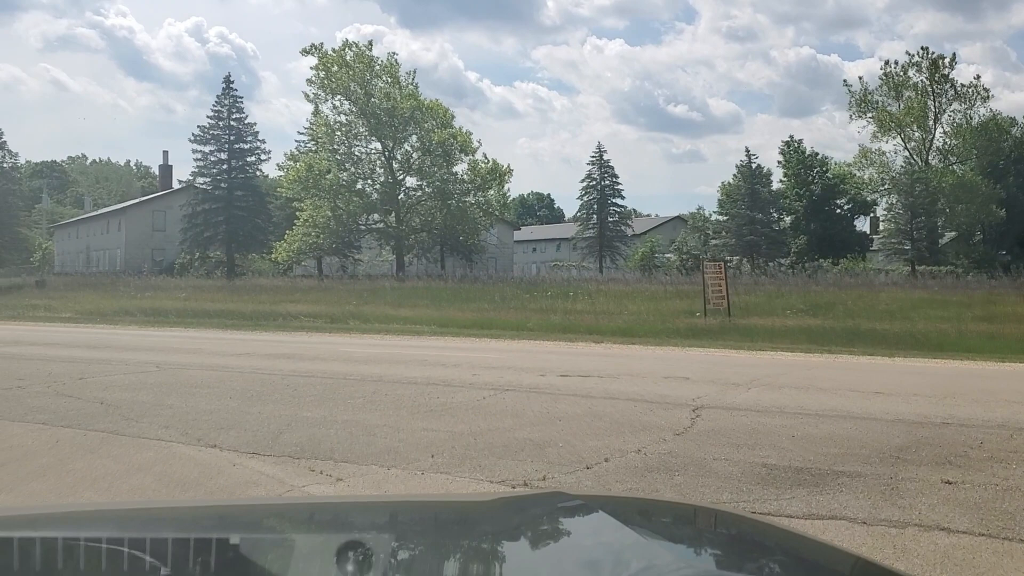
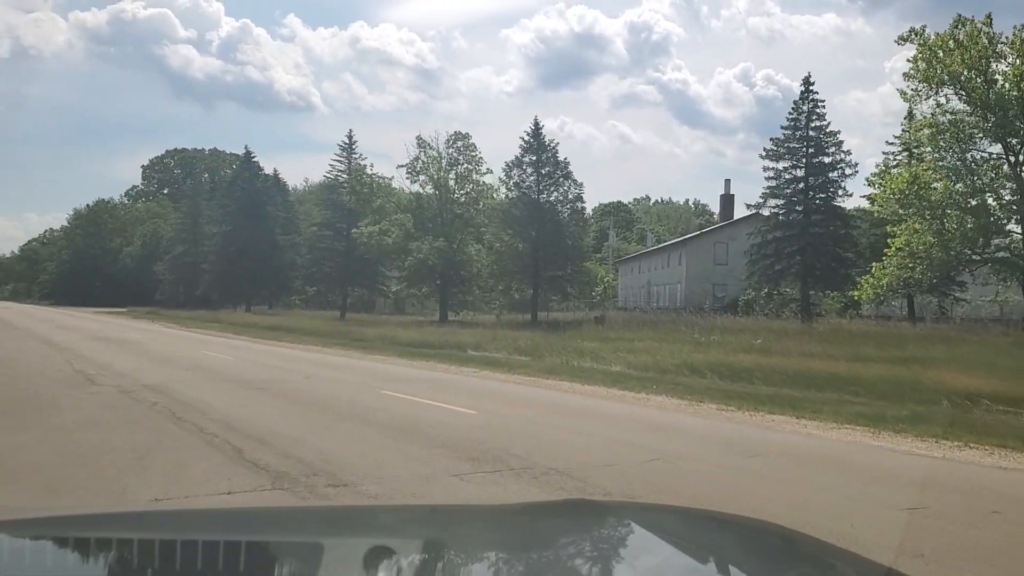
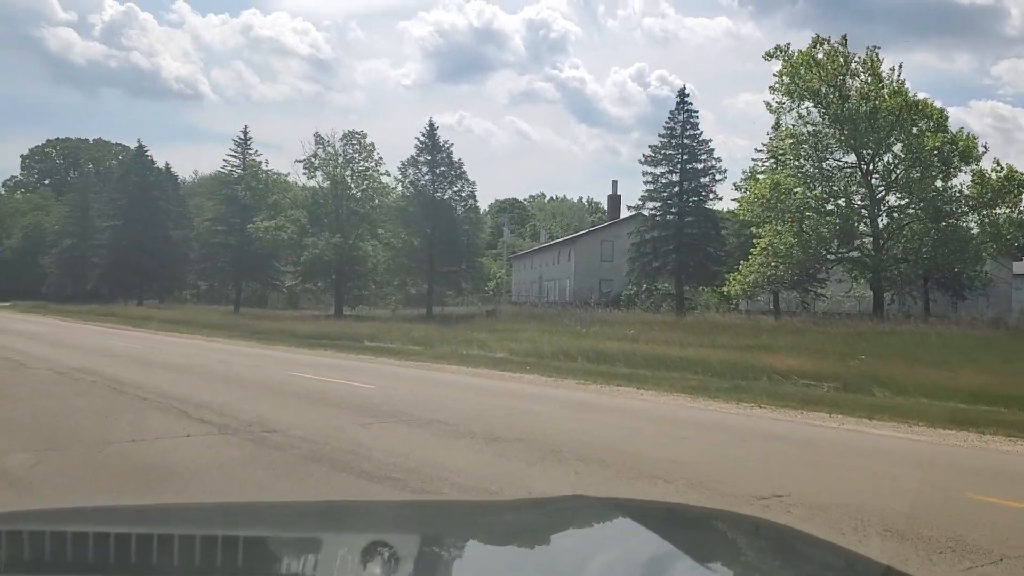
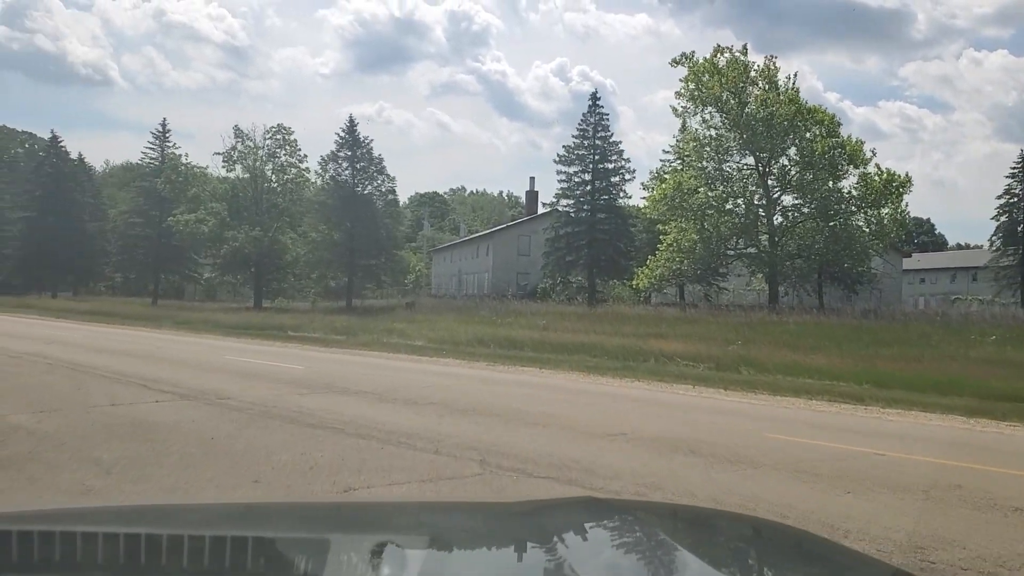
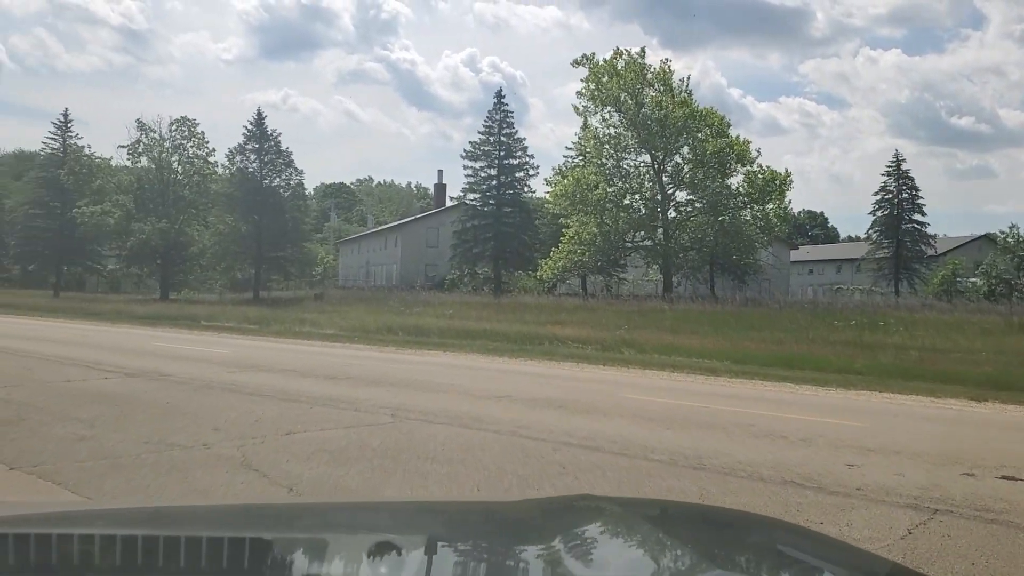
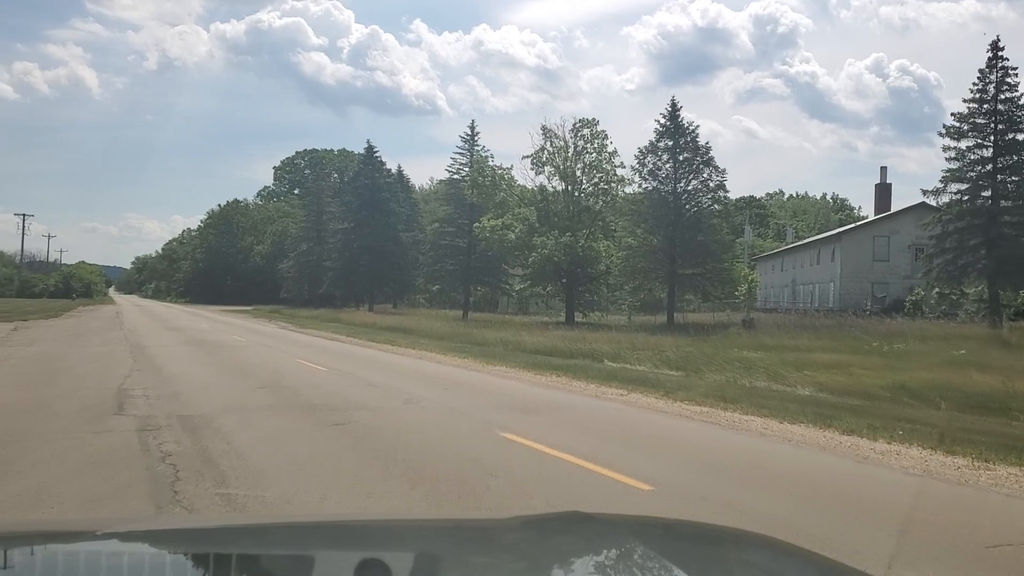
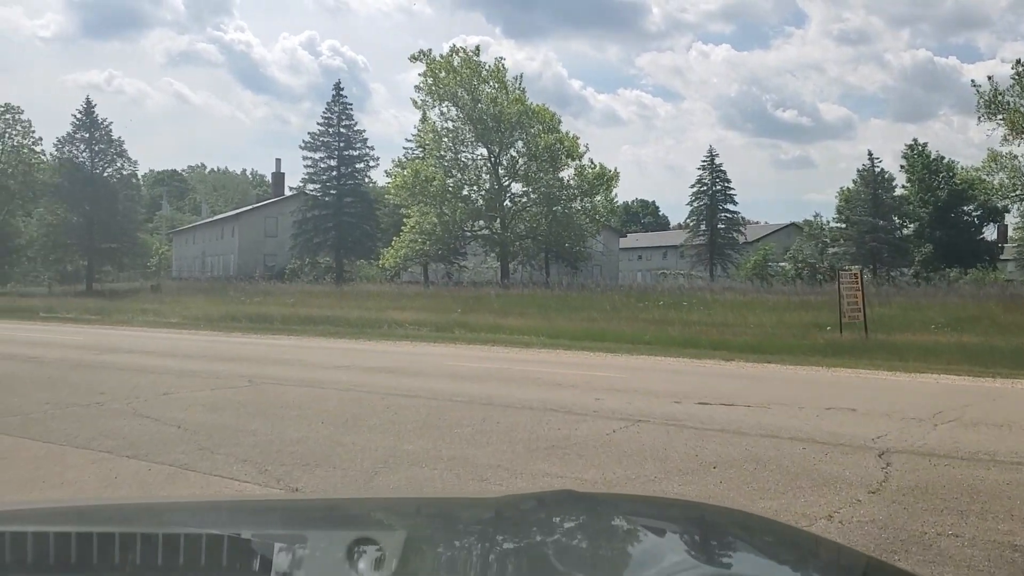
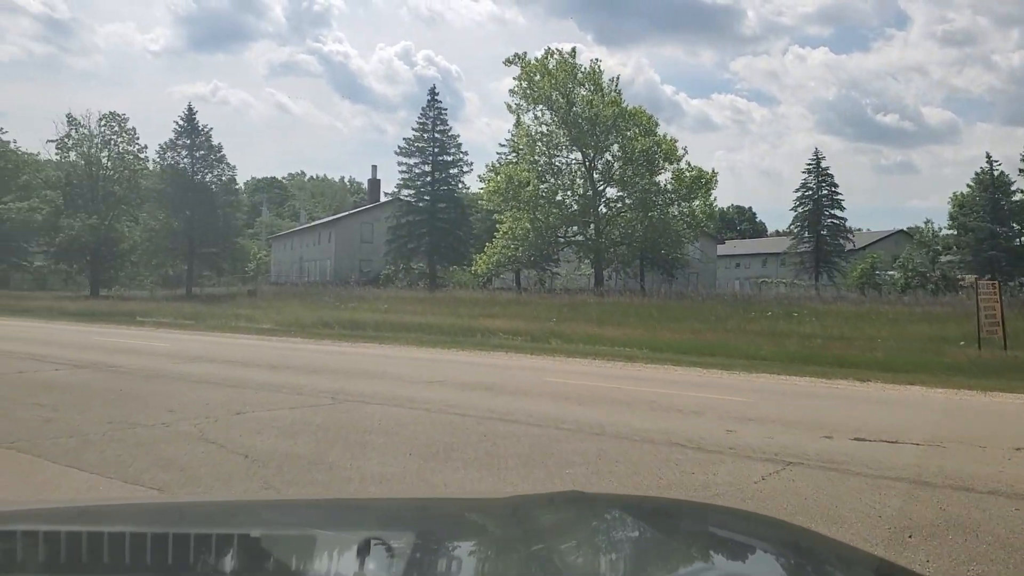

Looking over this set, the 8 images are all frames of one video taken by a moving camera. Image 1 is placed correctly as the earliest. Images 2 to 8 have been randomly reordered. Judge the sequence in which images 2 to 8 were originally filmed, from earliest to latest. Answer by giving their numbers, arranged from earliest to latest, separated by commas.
7, 8, 5, 4, 3, 2, 6
